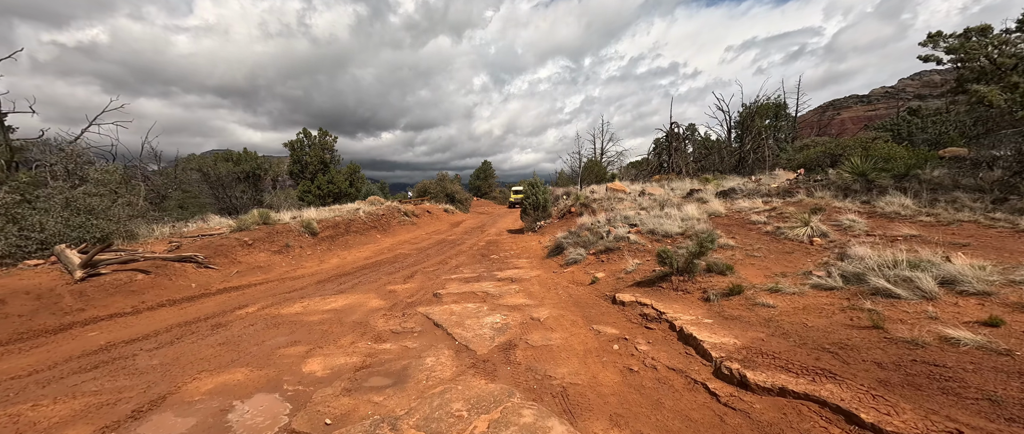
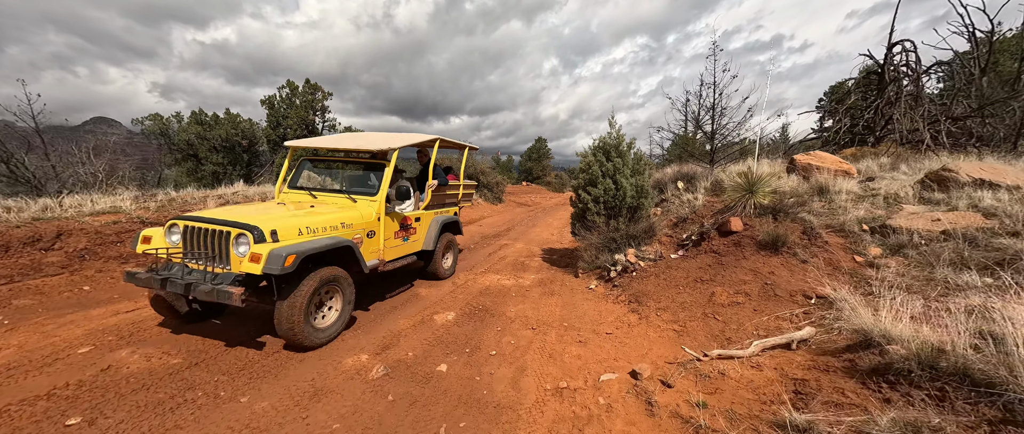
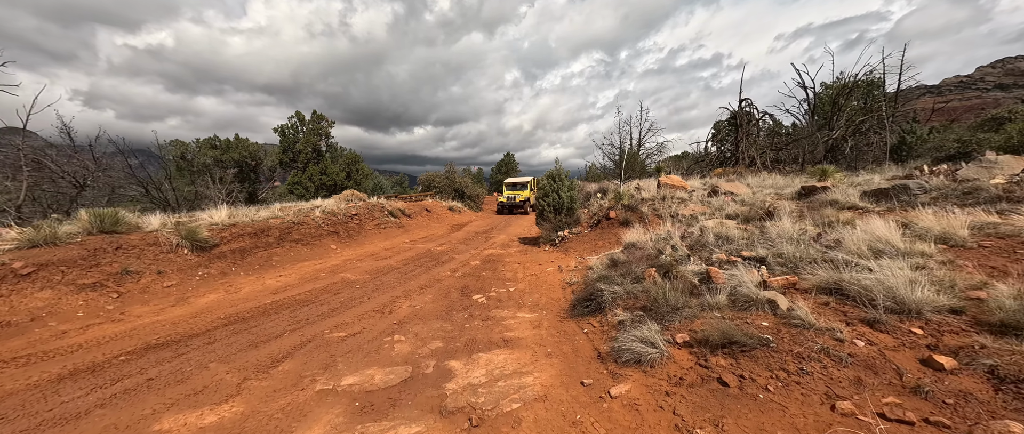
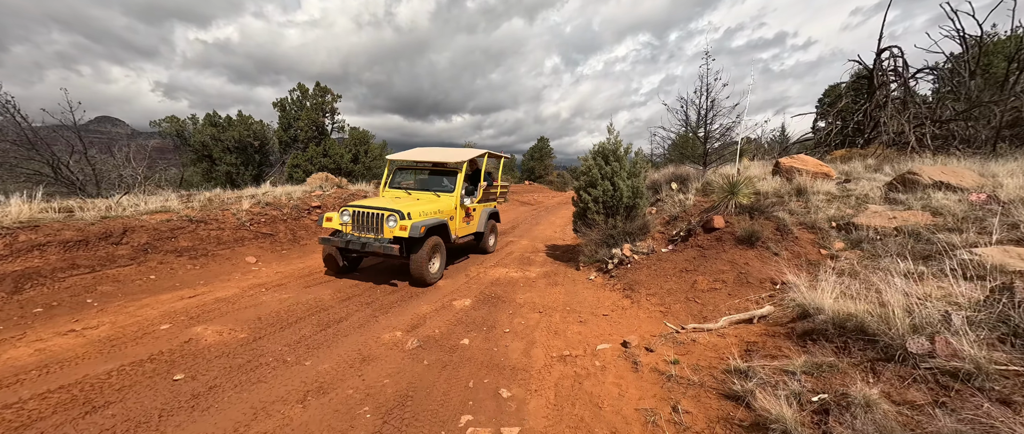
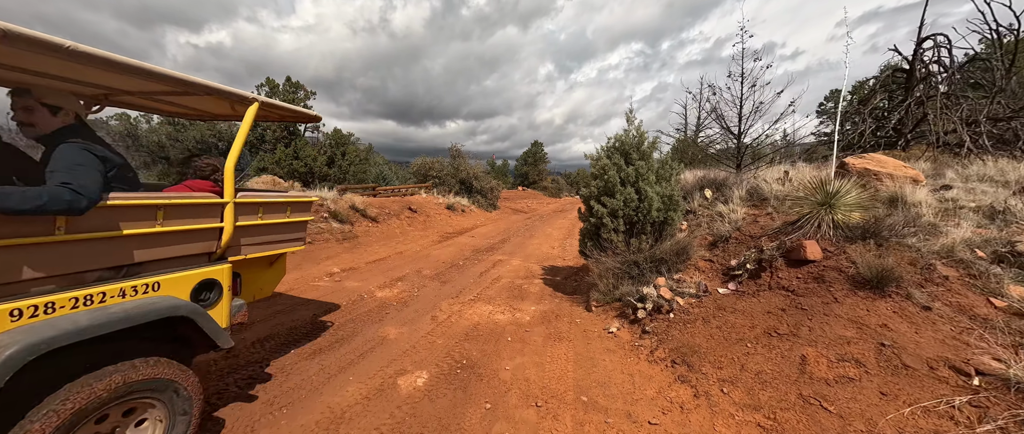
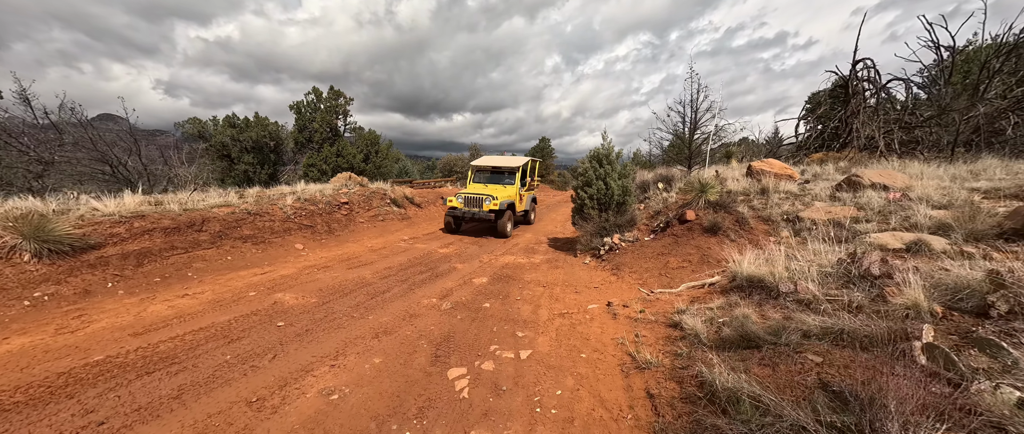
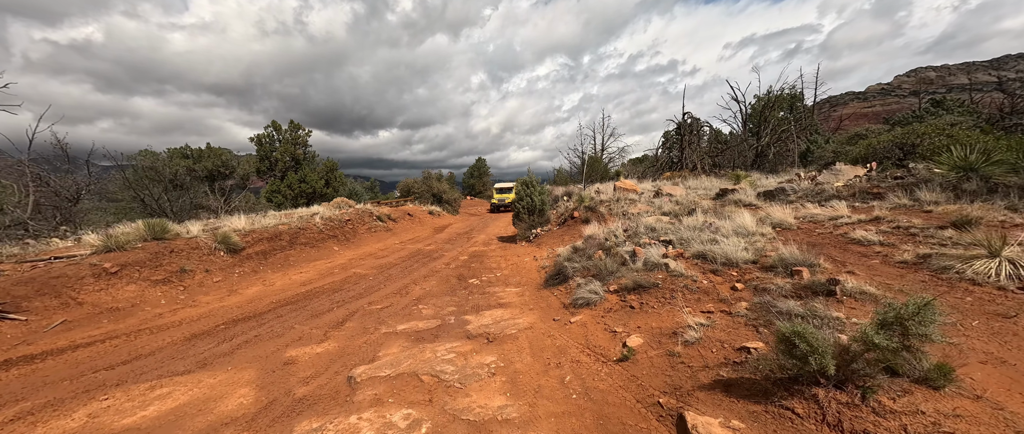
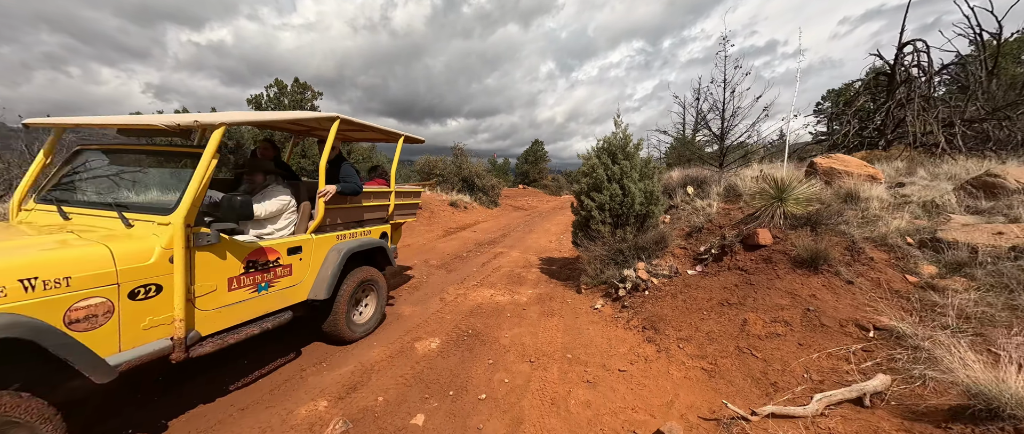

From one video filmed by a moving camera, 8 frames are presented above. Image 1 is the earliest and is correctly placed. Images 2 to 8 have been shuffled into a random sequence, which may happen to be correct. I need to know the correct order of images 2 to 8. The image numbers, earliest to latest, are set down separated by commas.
7, 3, 6, 4, 2, 8, 5
